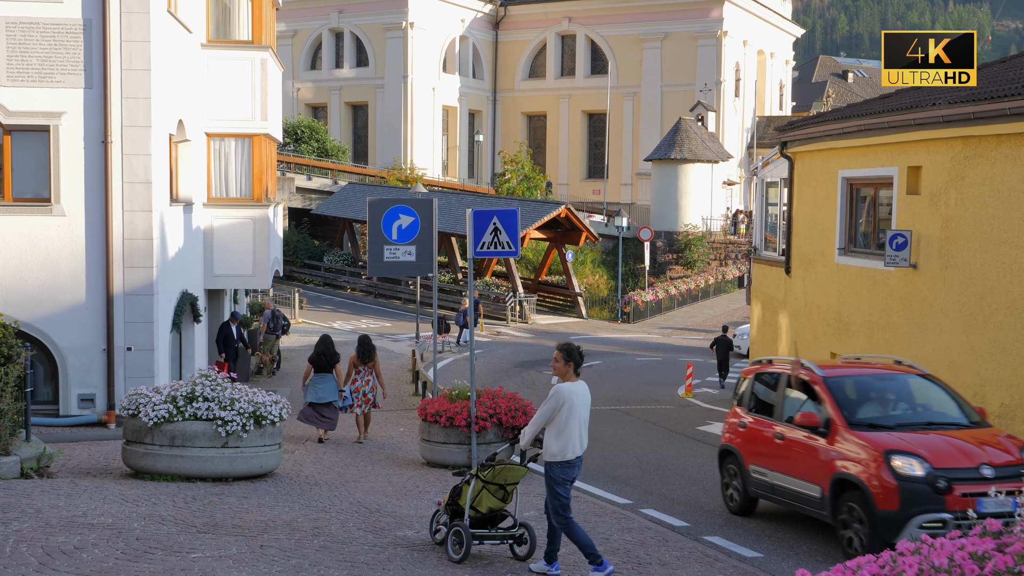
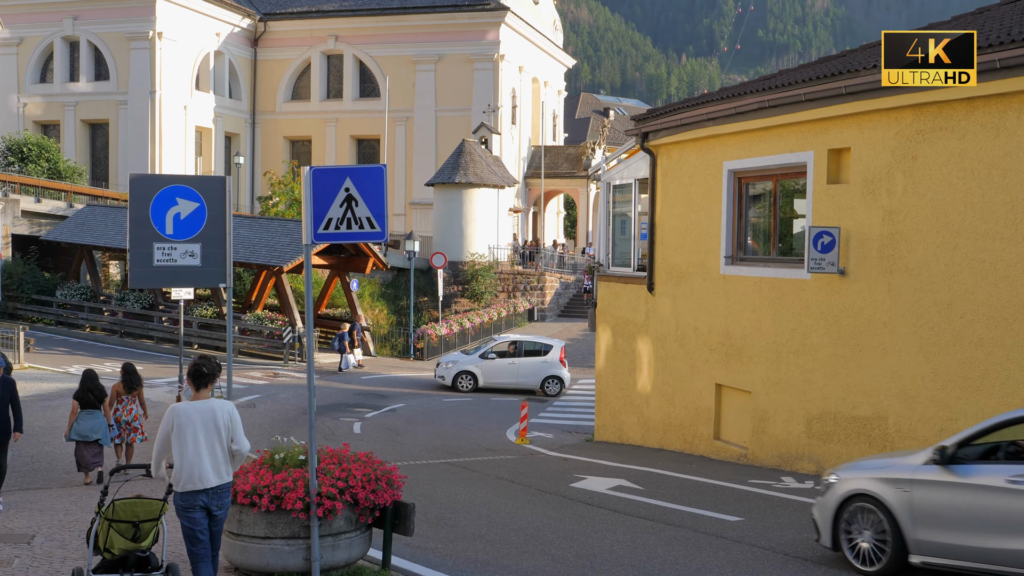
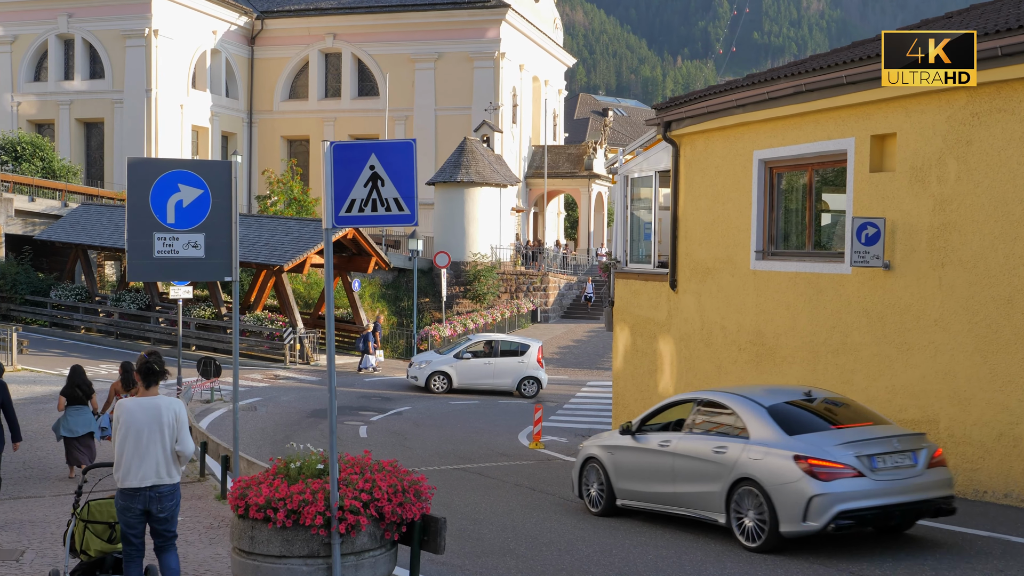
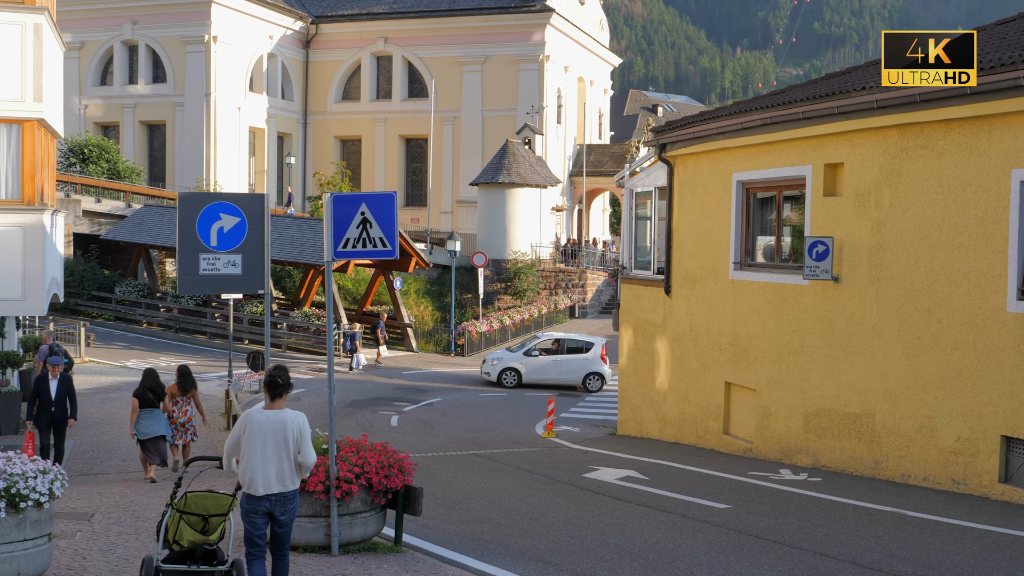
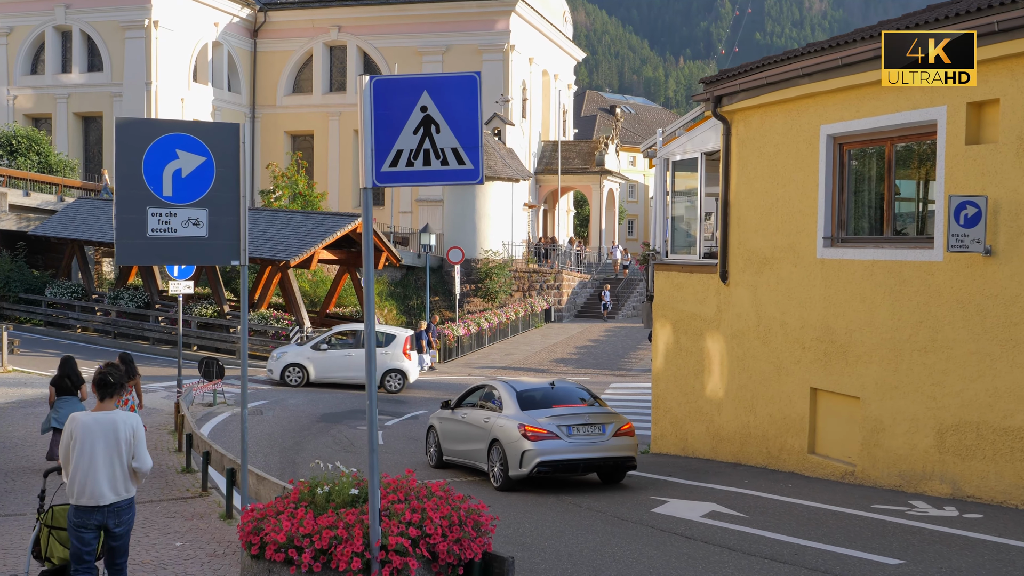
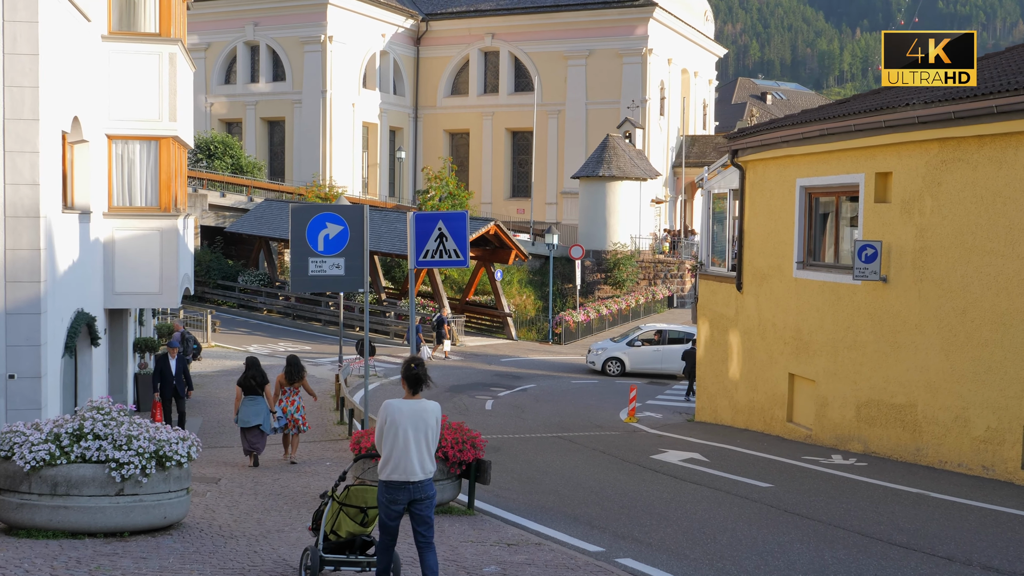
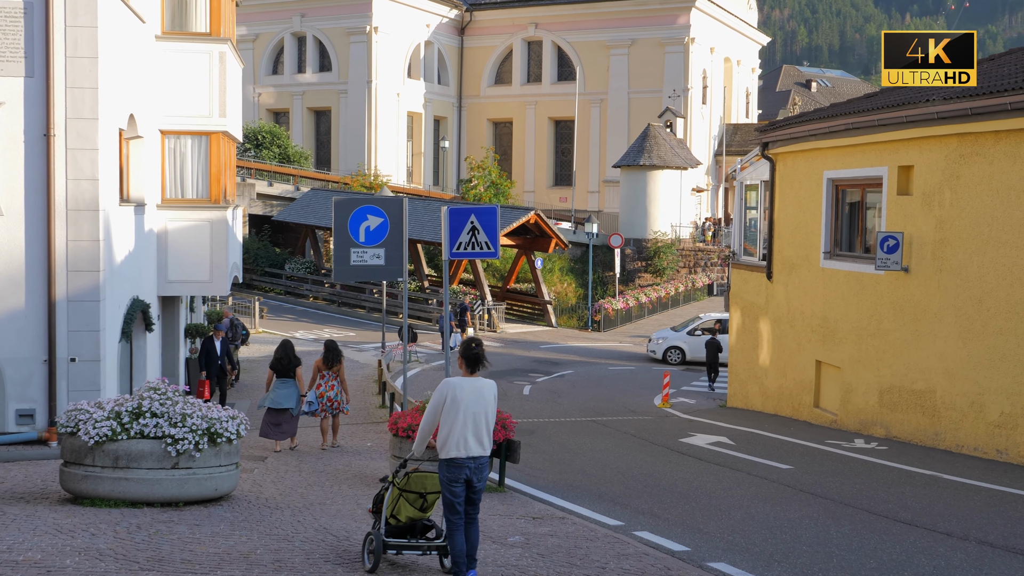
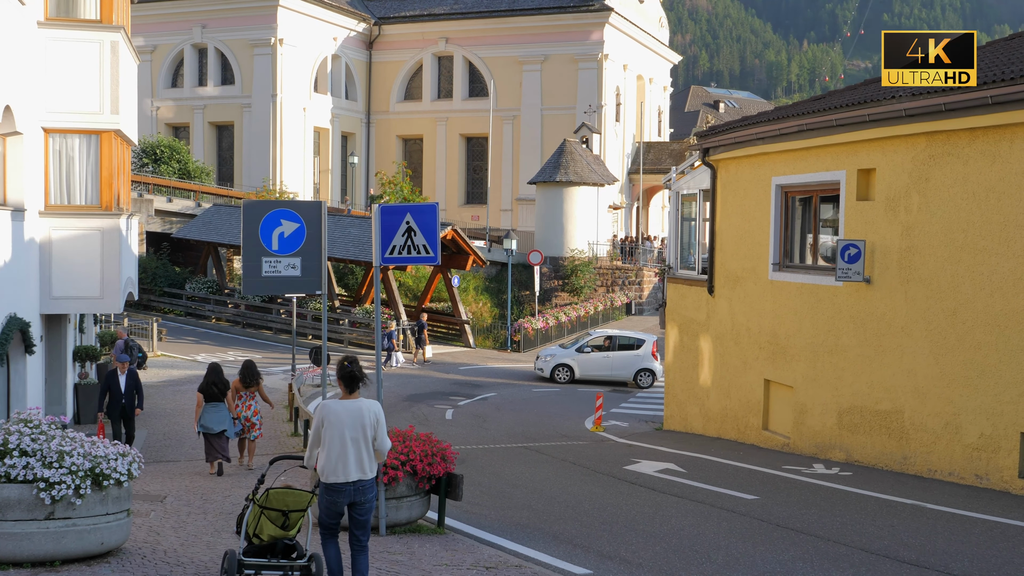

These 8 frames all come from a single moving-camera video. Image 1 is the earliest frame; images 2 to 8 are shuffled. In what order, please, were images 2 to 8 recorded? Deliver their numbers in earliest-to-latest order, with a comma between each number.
7, 6, 8, 4, 2, 3, 5
